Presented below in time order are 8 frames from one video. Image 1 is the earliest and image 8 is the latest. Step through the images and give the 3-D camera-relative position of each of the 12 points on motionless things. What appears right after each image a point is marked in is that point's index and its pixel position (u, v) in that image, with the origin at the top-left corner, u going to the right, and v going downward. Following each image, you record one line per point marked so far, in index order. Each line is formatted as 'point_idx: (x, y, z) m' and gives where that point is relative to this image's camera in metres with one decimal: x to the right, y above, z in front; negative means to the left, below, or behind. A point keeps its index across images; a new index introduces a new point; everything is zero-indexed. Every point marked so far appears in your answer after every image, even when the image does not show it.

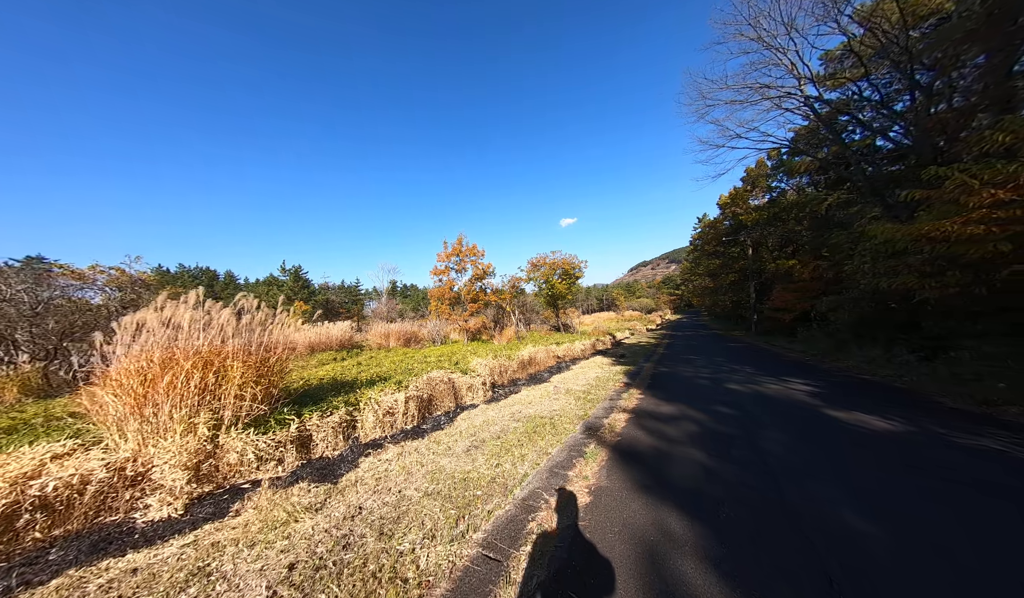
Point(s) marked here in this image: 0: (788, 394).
0: (+6.1, -2.1, +6.2) m
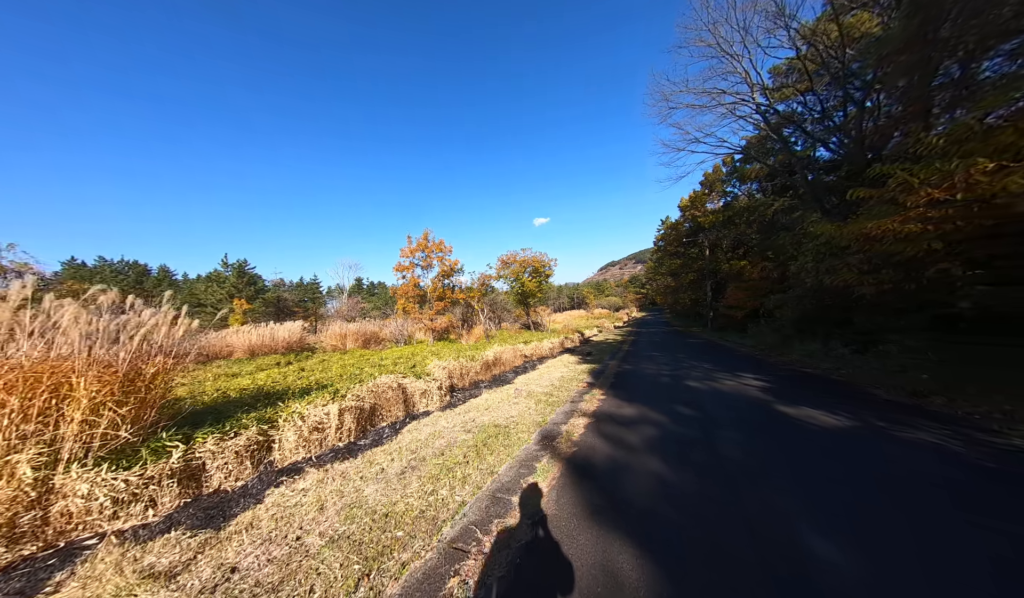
0: (+5.2, -2.0, +6.3) m
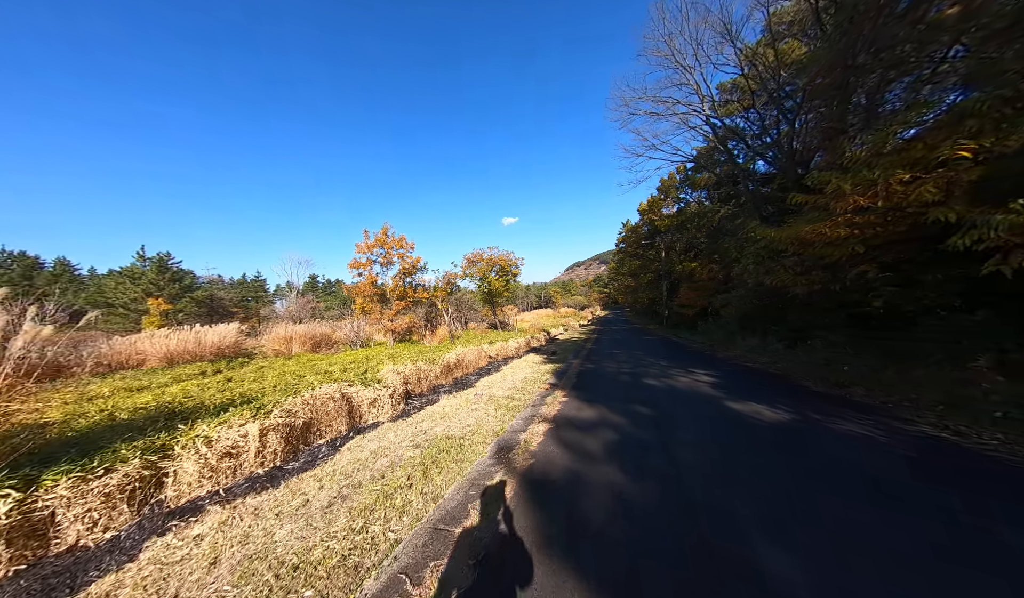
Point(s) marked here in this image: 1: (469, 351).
0: (+4.2, -2.0, +6.5) m
1: (-1.8, -2.3, +11.8) m
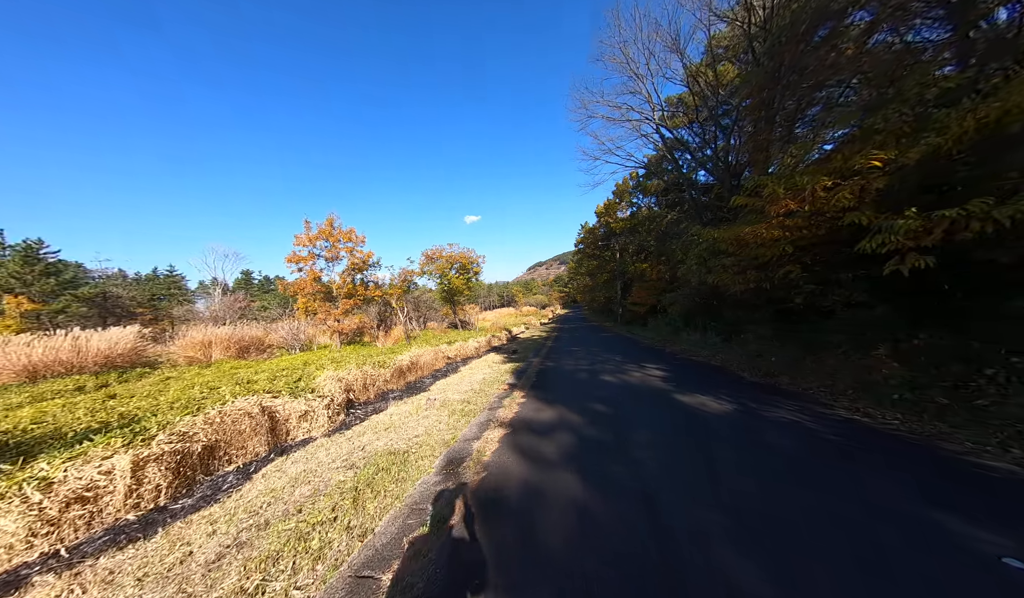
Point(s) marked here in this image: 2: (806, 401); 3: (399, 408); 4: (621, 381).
0: (+3.2, -2.0, +6.7) m
1: (-3.5, -2.2, +11.1) m
2: (+5.1, -1.8, +4.9) m
3: (-2.5, -2.5, +6.3) m
4: (+2.7, -2.1, +7.0) m
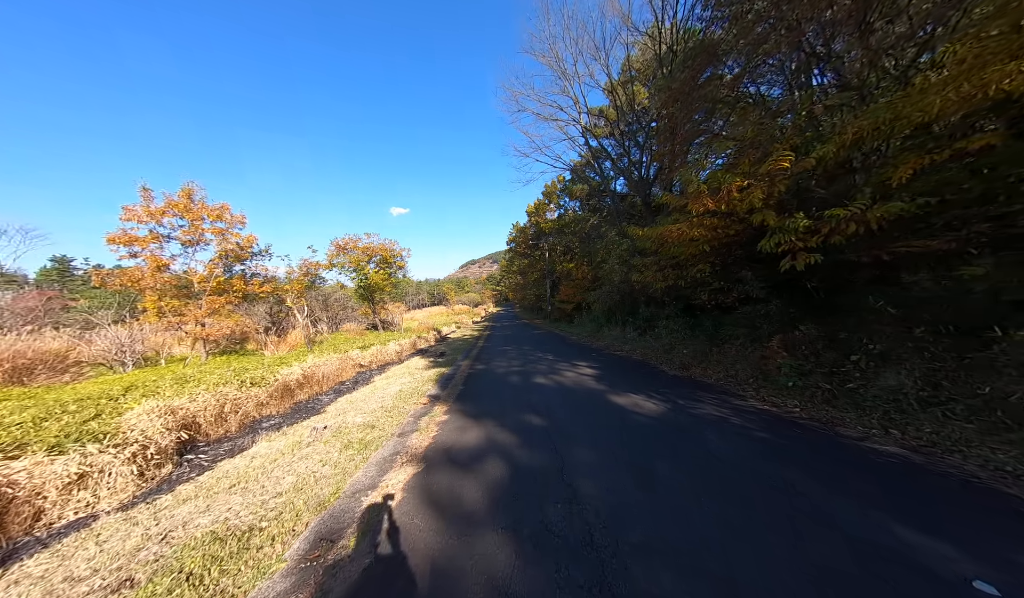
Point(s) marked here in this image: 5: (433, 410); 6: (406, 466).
0: (+1.5, -1.9, +6.4) m
1: (-6.1, -2.1, +9.0) m
2: (+3.8, -1.7, +5.1) m
3: (-4.0, -2.4, +4.7) m
4: (+0.9, -2.0, +6.6) m
5: (-1.5, -2.1, +5.4) m
6: (-1.3, -2.0, +3.4) m
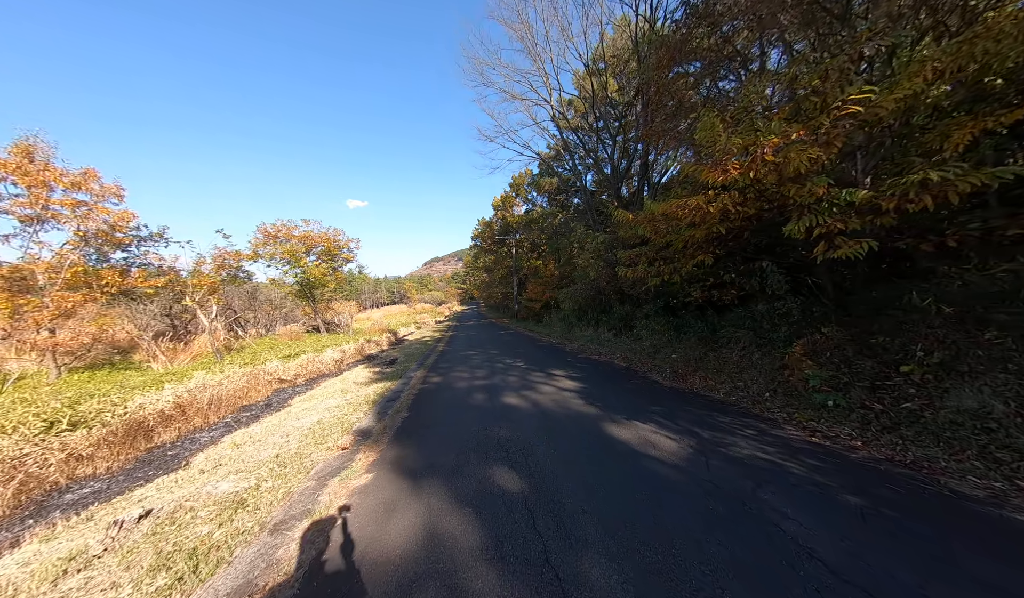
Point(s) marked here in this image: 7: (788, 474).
0: (+0.9, -1.8, +5.0) m
1: (-7.0, -2.0, +6.7) m
2: (+3.2, -1.7, +3.9) m
3: (-4.4, -2.3, +2.6) m
4: (+0.3, -1.9, +5.1) m
5: (-2.0, -2.0, +3.6) m
6: (-1.6, -2.0, +1.7) m
7: (+2.7, -1.7, +2.7) m
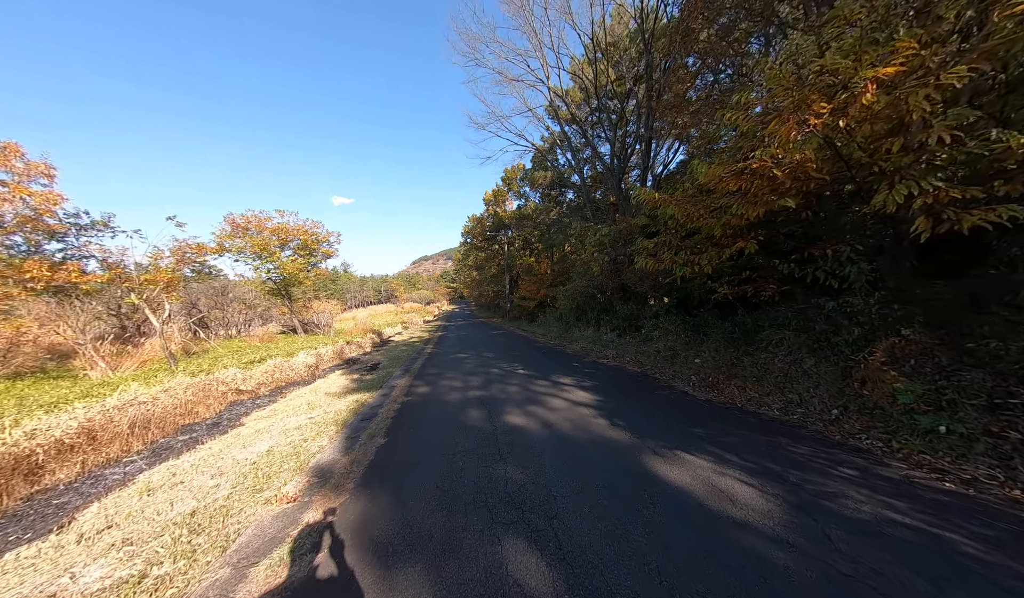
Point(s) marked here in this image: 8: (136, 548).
0: (+1.0, -1.8, +4.0) m
1: (-7.0, -1.9, +5.4) m
2: (+3.4, -1.6, +3.0) m
3: (-4.2, -2.3, +1.4) m
4: (+0.4, -1.8, +4.1) m
5: (-1.8, -2.0, +2.5) m
6: (-1.4, -1.9, +0.6) m
7: (+2.8, -1.6, +1.8) m
8: (-3.2, -2.1, +2.5) m
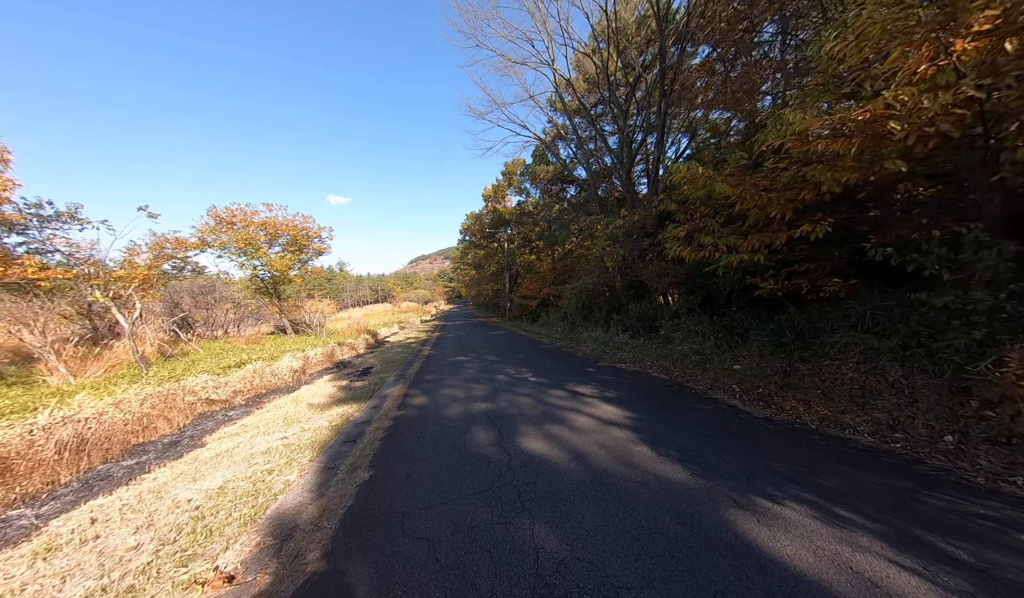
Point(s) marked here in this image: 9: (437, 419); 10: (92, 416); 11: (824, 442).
0: (+1.2, -1.7, +3.2) m
1: (-6.7, -1.9, +4.5) m
2: (+3.6, -1.5, +2.2) m
3: (-4.0, -2.2, +0.5) m
4: (+0.6, -1.8, +3.2) m
5: (-1.6, -1.9, +1.6) m
6: (-1.1, -1.8, -0.2) m
7: (+3.1, -1.6, +1.0) m
8: (-3.0, -2.1, +1.6) m
9: (-1.2, -2.0, +4.6) m
10: (-6.8, -1.8, +4.7) m
11: (+3.4, -1.6, +3.1) m
